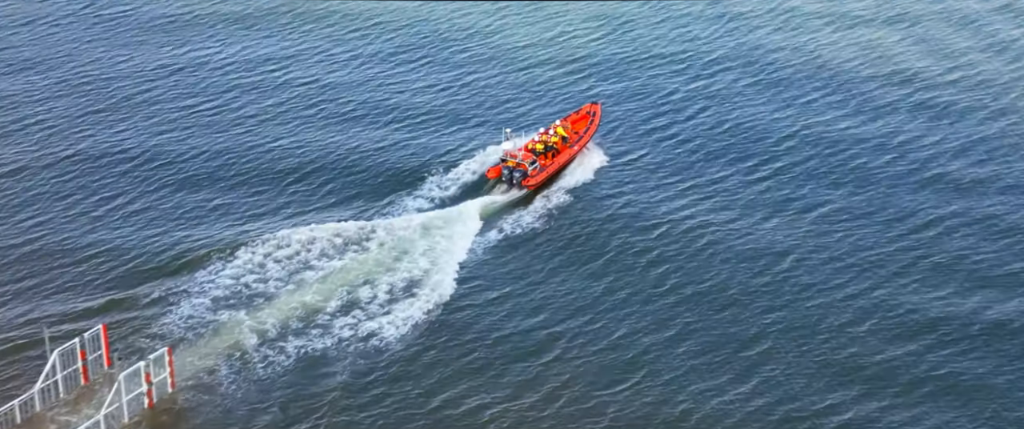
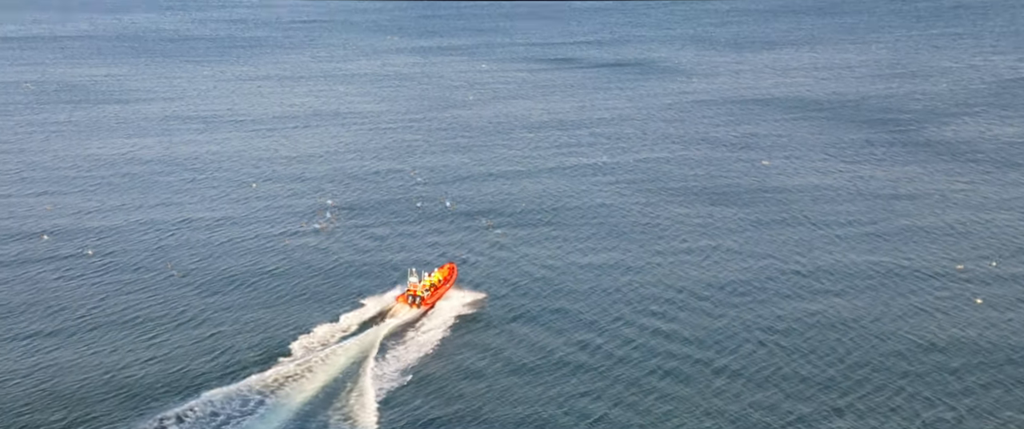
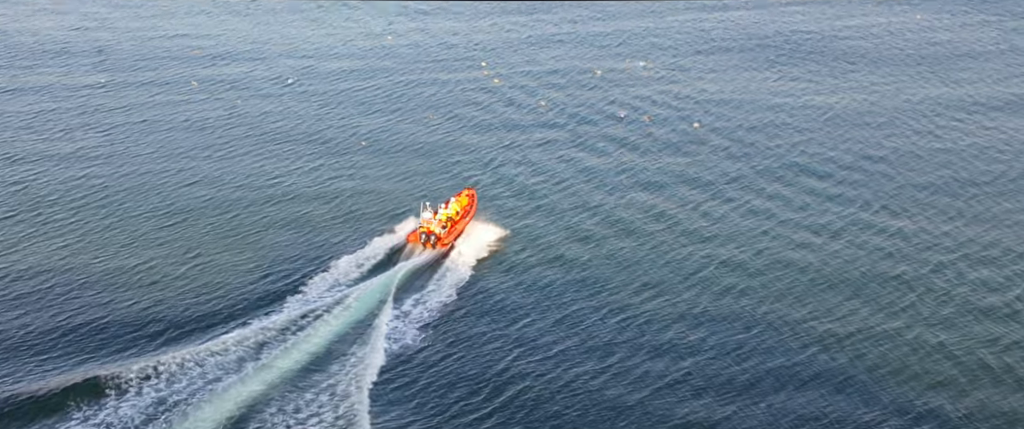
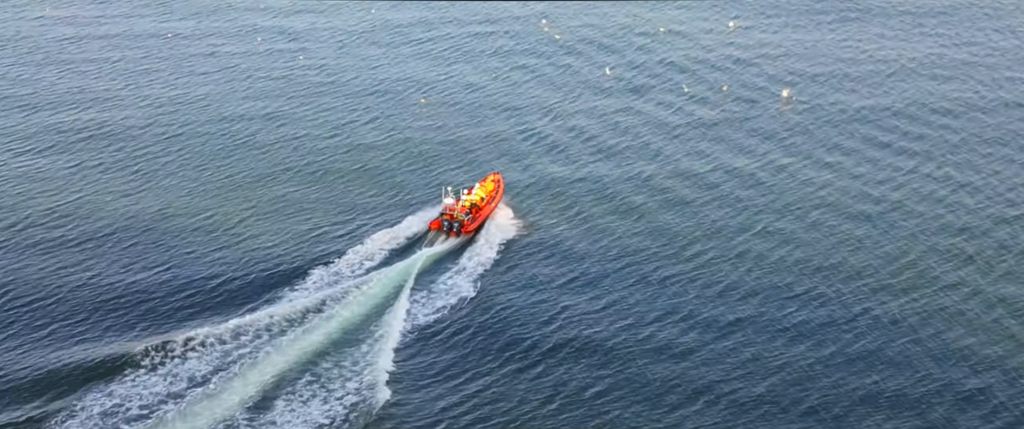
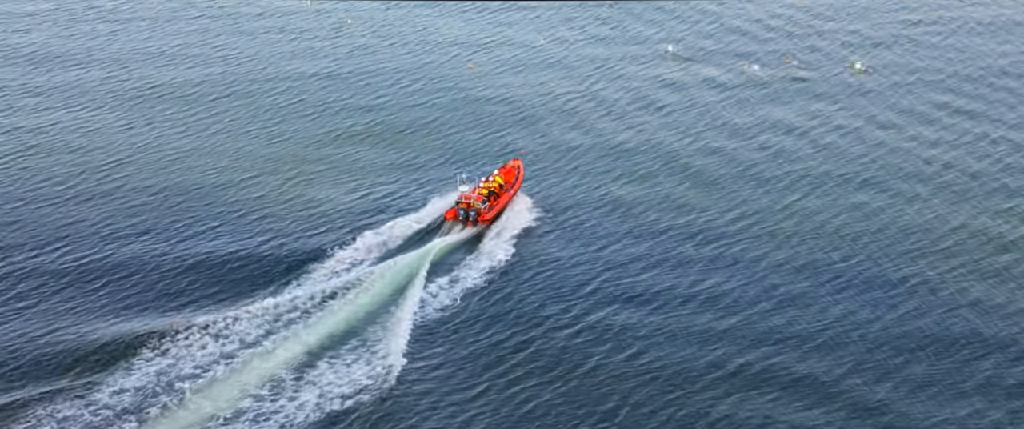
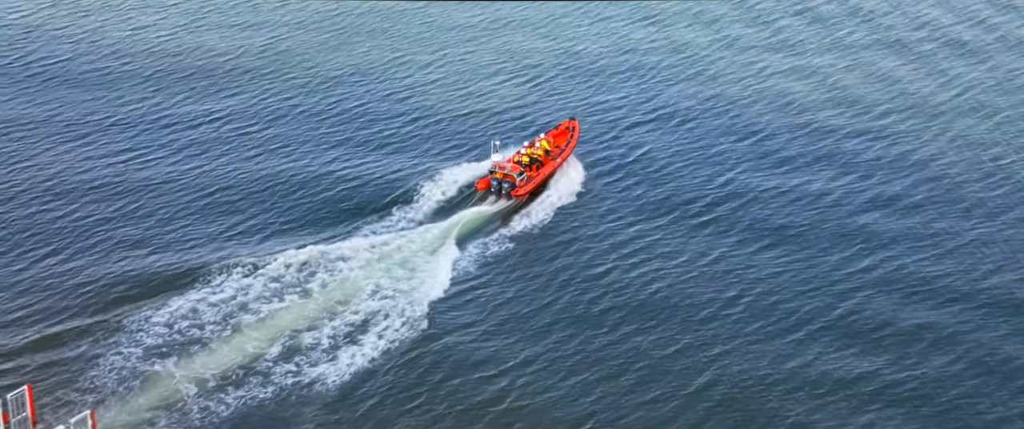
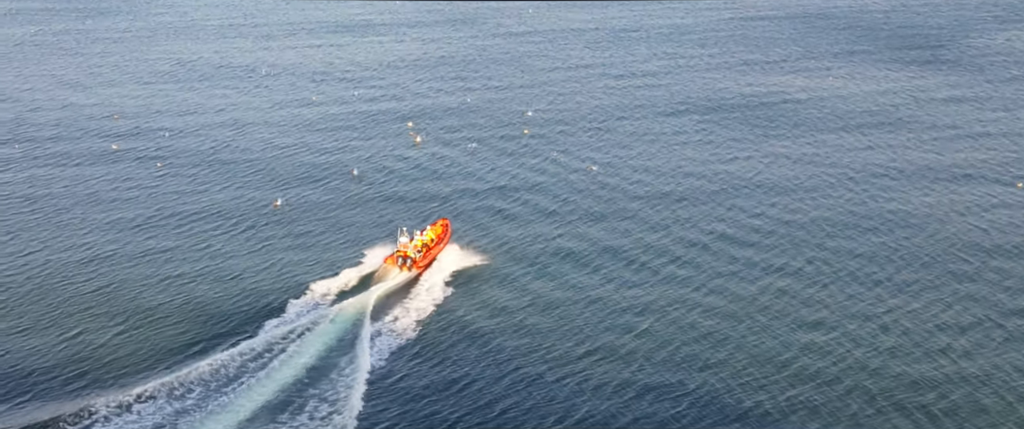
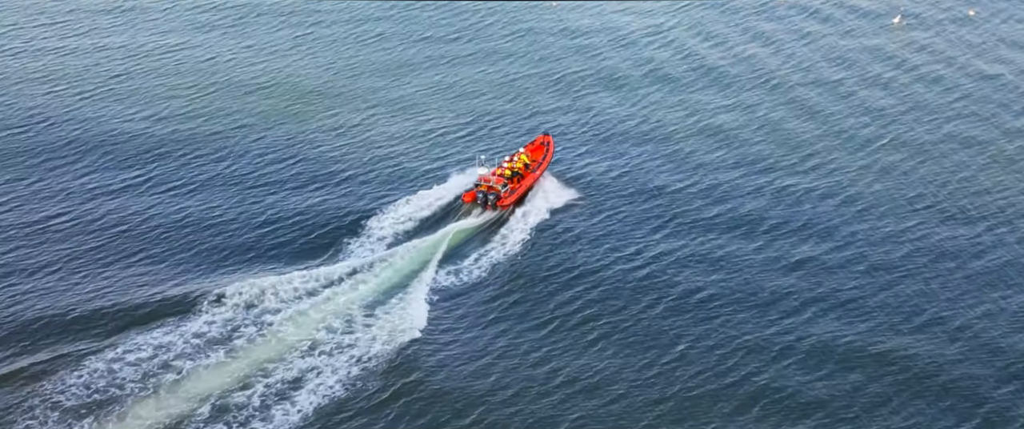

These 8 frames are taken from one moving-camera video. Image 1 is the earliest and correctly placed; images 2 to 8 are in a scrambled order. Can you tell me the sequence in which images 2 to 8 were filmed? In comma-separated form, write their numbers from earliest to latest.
6, 8, 5, 4, 3, 7, 2
